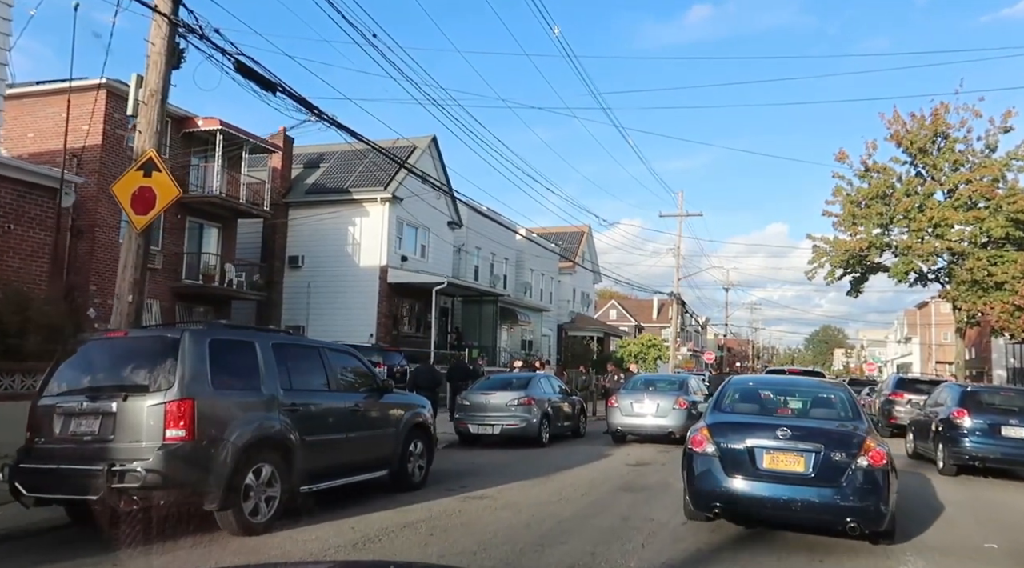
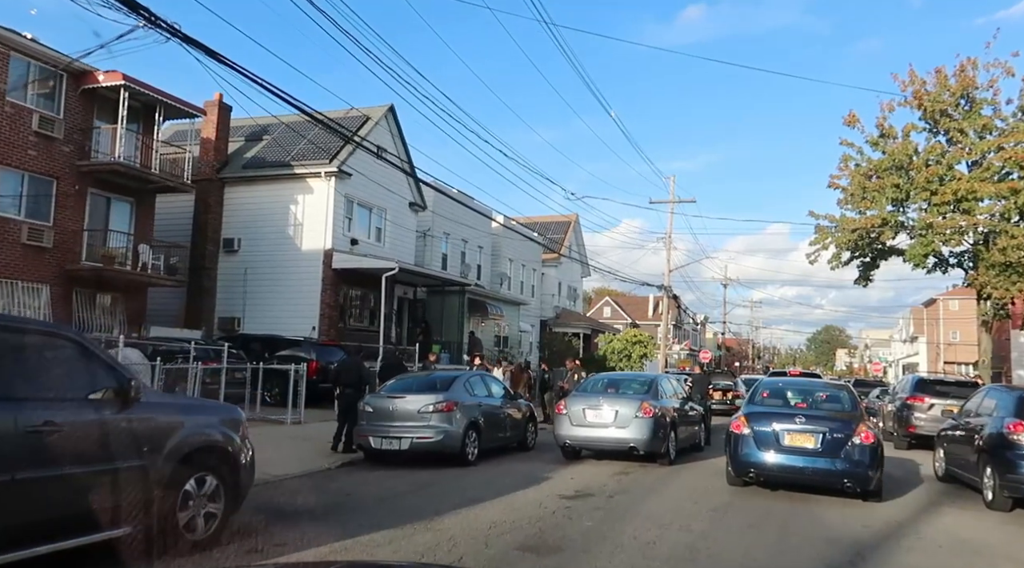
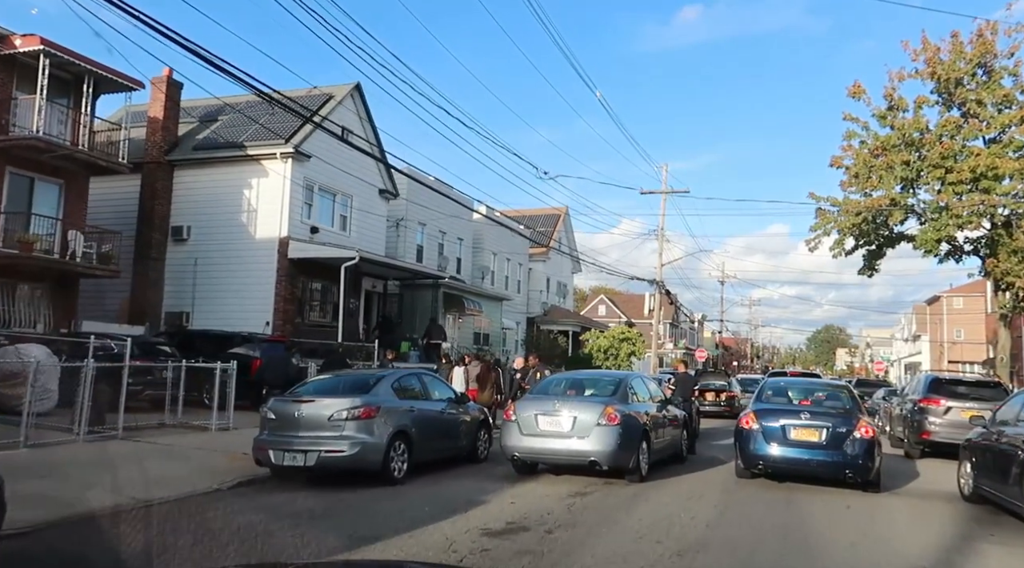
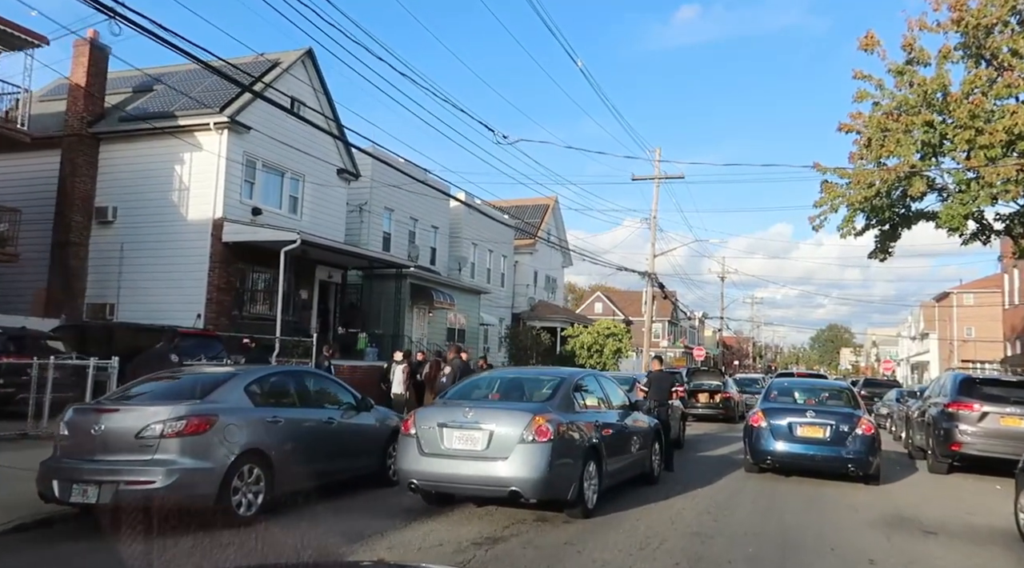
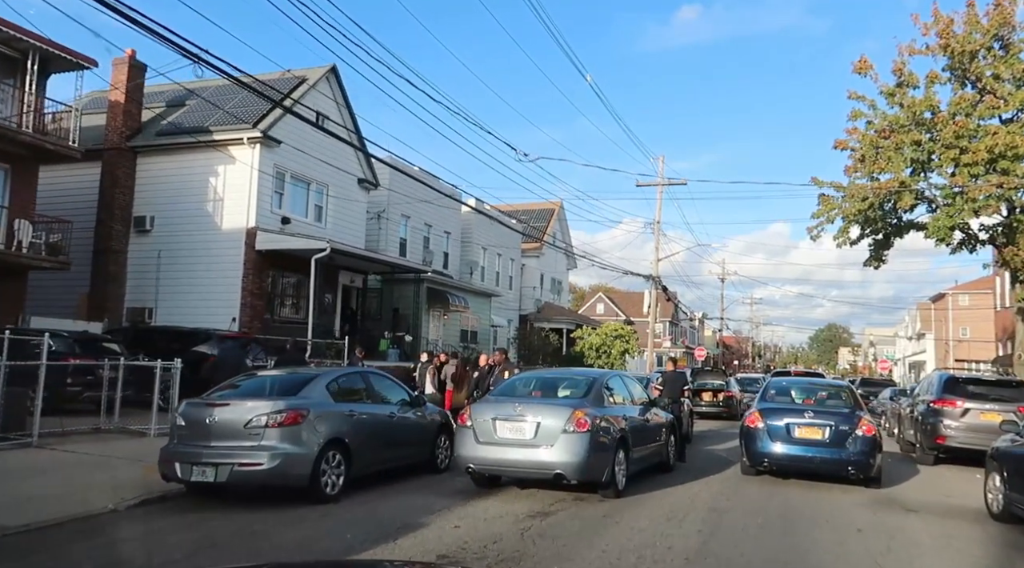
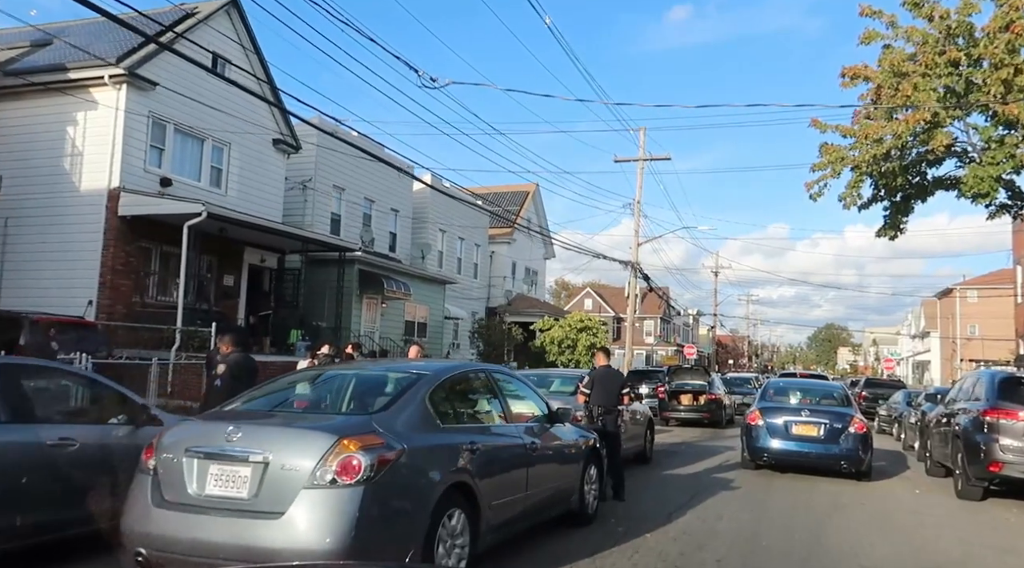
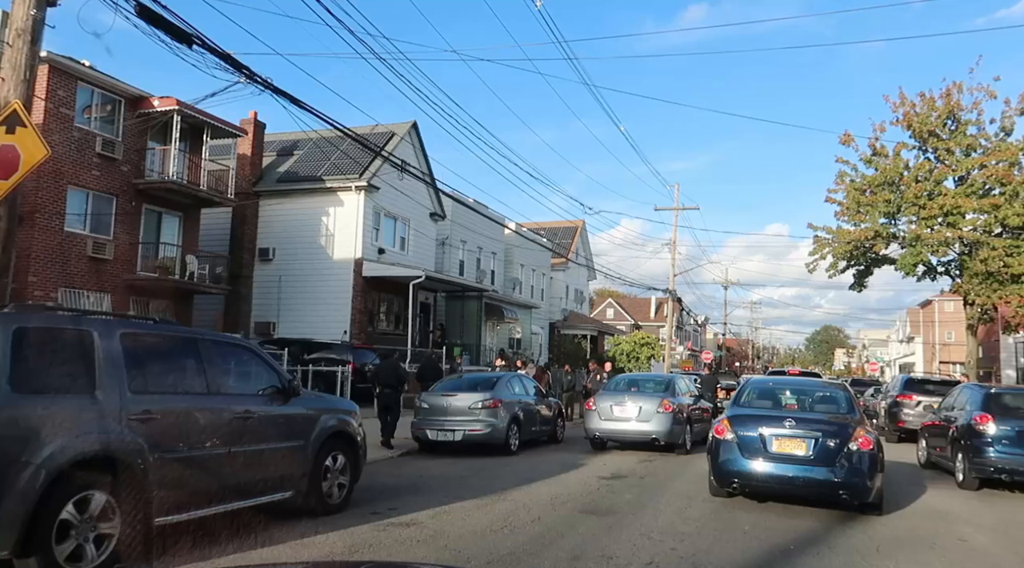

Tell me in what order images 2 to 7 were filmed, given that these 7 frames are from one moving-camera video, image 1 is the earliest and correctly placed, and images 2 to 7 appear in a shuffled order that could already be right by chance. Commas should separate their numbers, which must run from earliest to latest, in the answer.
7, 2, 3, 5, 4, 6
